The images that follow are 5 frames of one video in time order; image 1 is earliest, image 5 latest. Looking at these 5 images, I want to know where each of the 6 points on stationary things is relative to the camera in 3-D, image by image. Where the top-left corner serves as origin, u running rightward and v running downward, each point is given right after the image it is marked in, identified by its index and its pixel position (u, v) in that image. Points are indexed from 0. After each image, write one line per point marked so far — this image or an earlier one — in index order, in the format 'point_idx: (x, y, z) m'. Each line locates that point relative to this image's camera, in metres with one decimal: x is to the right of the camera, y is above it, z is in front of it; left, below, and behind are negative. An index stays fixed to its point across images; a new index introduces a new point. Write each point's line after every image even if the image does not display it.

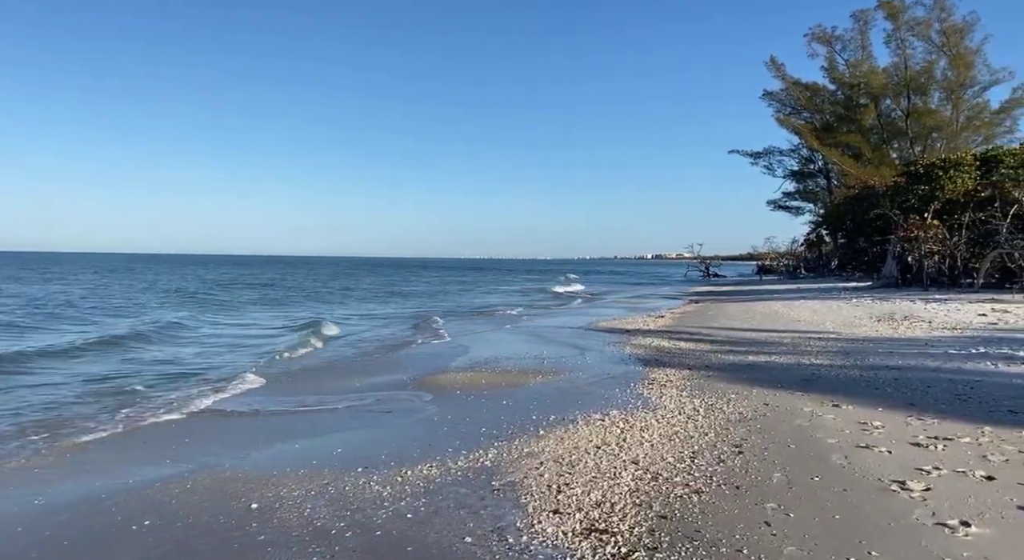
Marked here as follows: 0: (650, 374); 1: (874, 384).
0: (+2.5, -1.7, +13.3) m
1: (+5.6, -1.6, +11.2) m
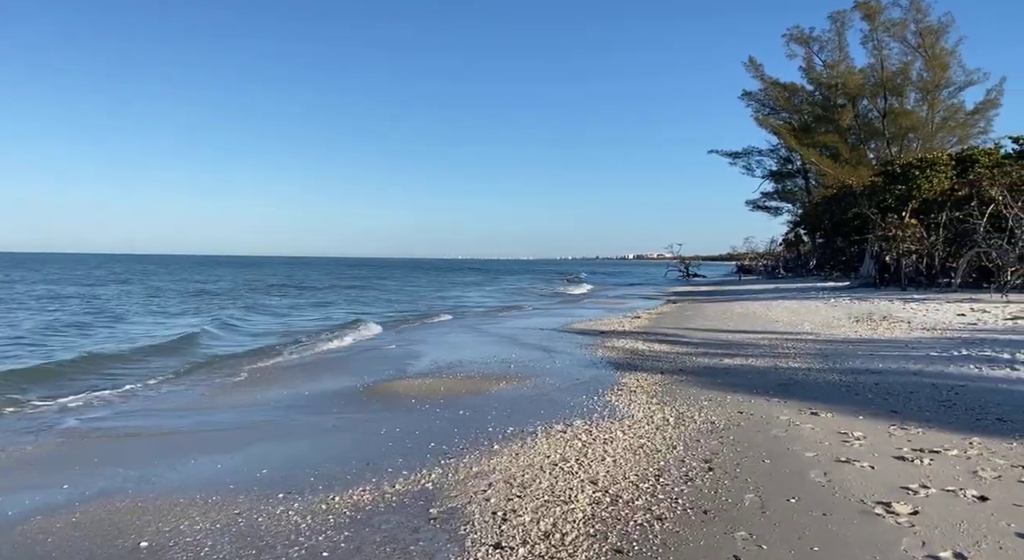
0: (+1.9, -1.7, +12.6) m
1: (+5.0, -1.6, +10.6) m
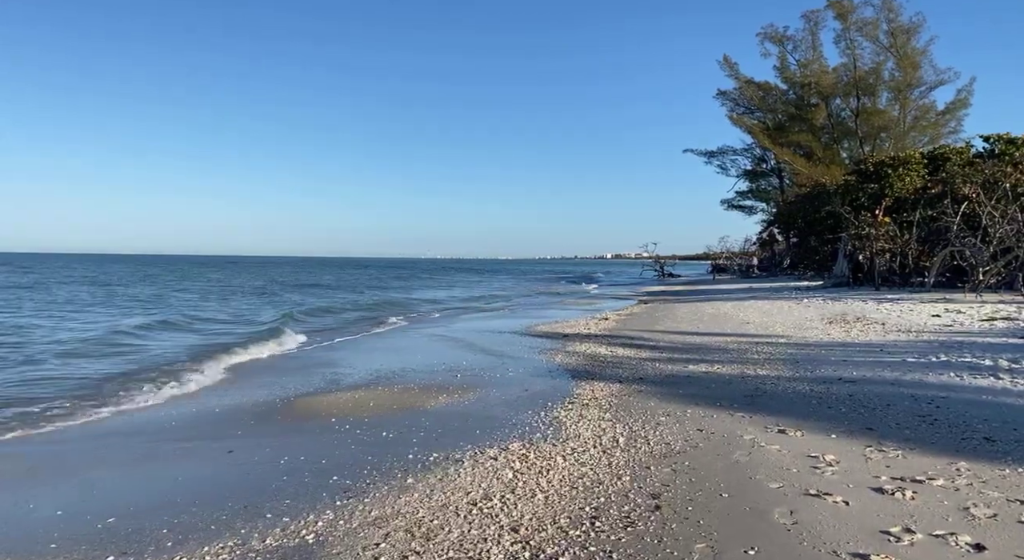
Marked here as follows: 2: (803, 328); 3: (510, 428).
0: (+1.0, -1.7, +11.5) m
1: (+4.2, -1.6, +9.7) m
2: (+8.0, -1.3, +19.8) m
3: (0.0, -1.8, +8.7) m
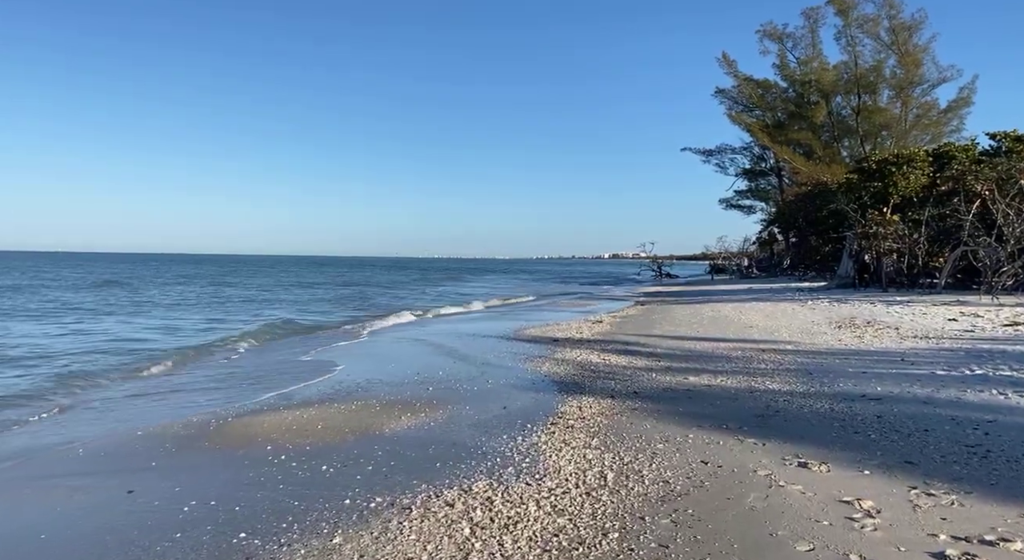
0: (+0.7, -1.8, +10.1) m
1: (+3.9, -1.7, +8.3) m
2: (+7.6, -1.4, +18.4) m
3: (-0.3, -1.8, +7.3) m
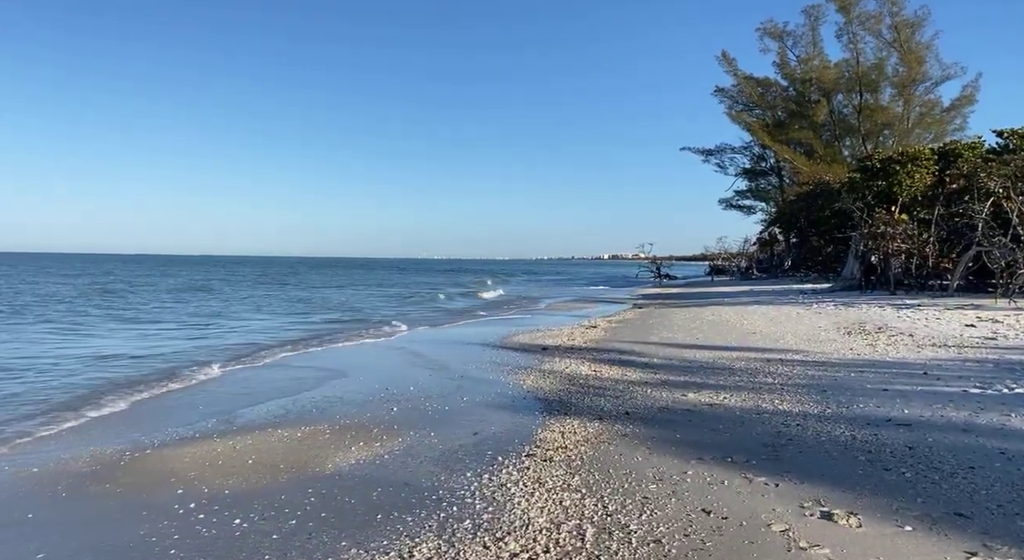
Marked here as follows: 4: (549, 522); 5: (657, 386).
0: (+0.3, -1.8, +8.8) m
1: (+3.6, -1.7, +6.9) m
2: (+7.3, -1.4, +17.1) m
3: (-0.7, -1.9, +6.0) m
4: (+0.3, -1.9, +5.7) m
5: (+2.4, -1.7, +11.8) m
